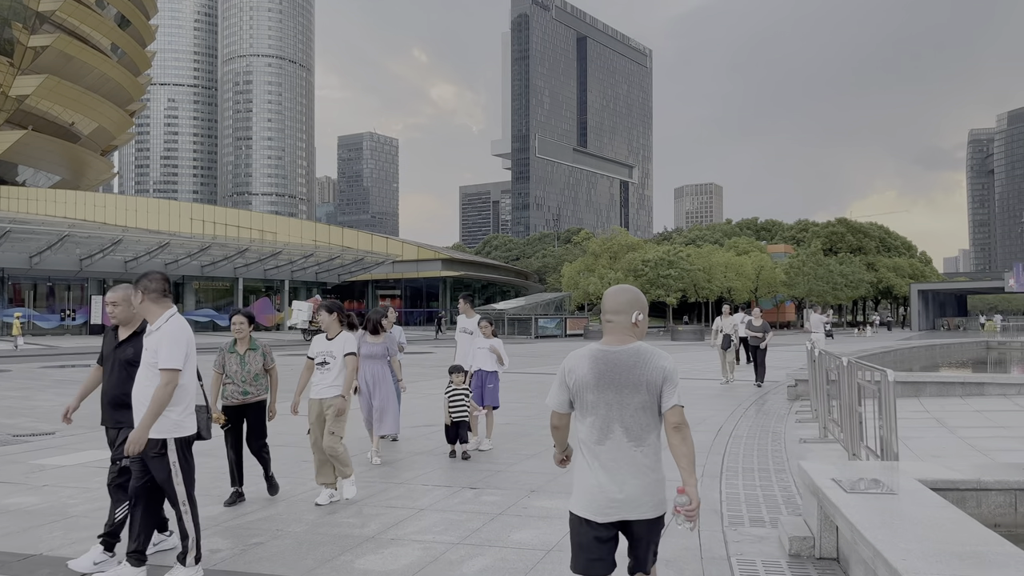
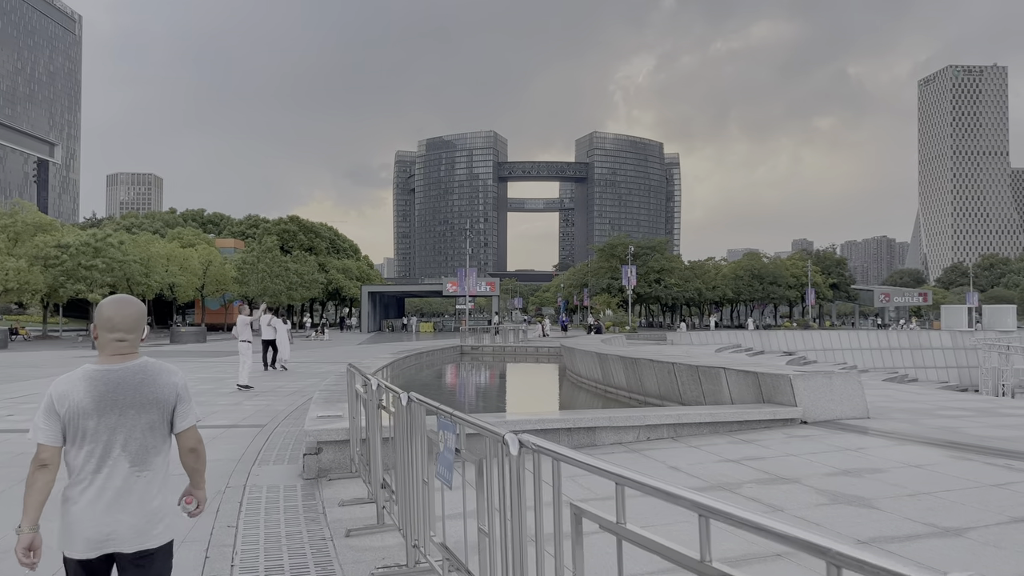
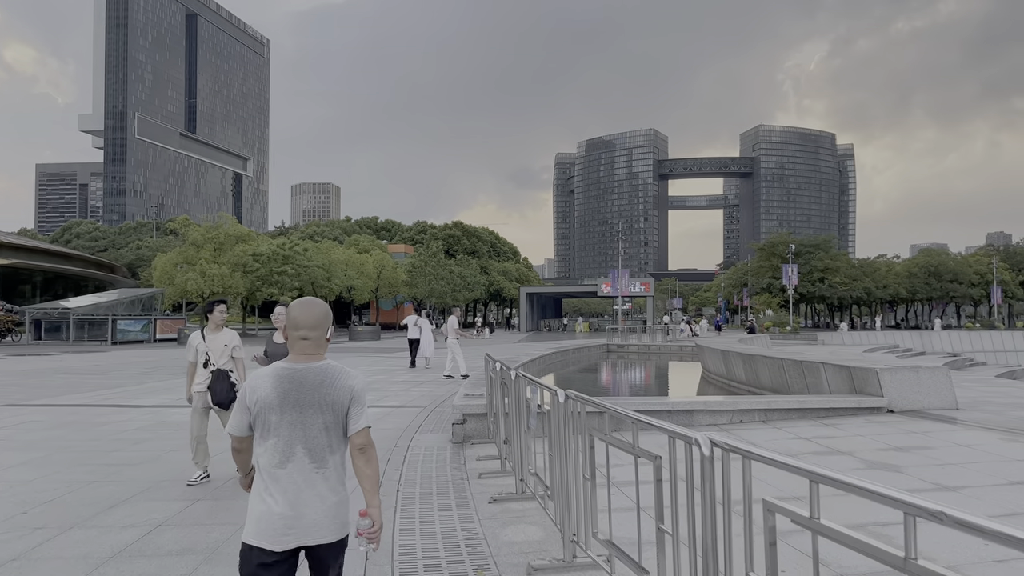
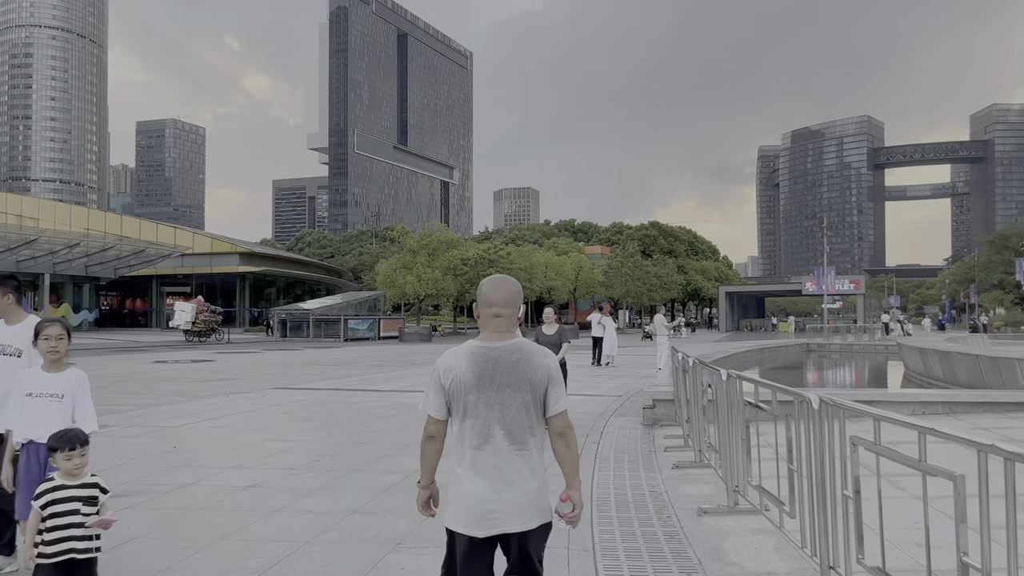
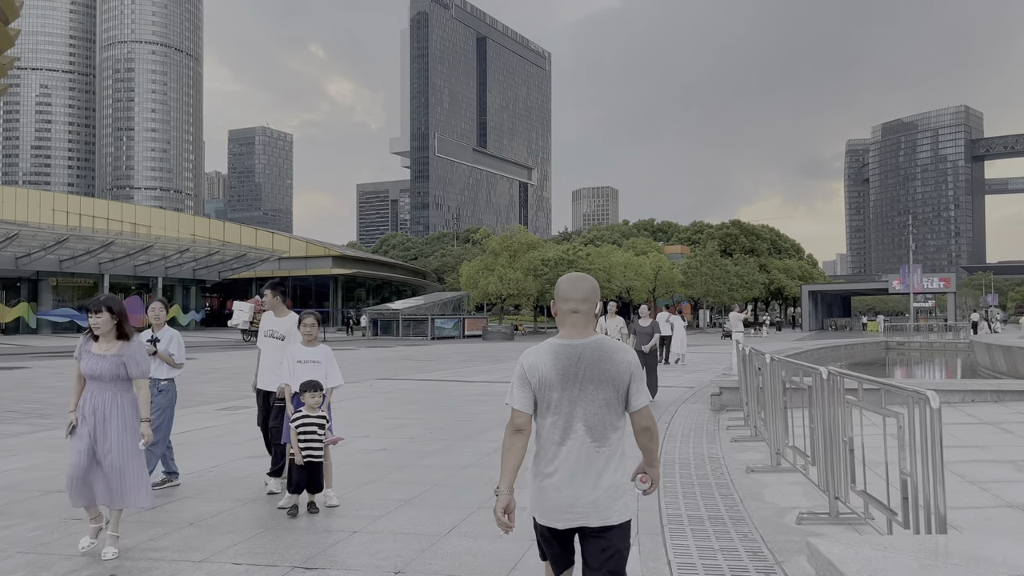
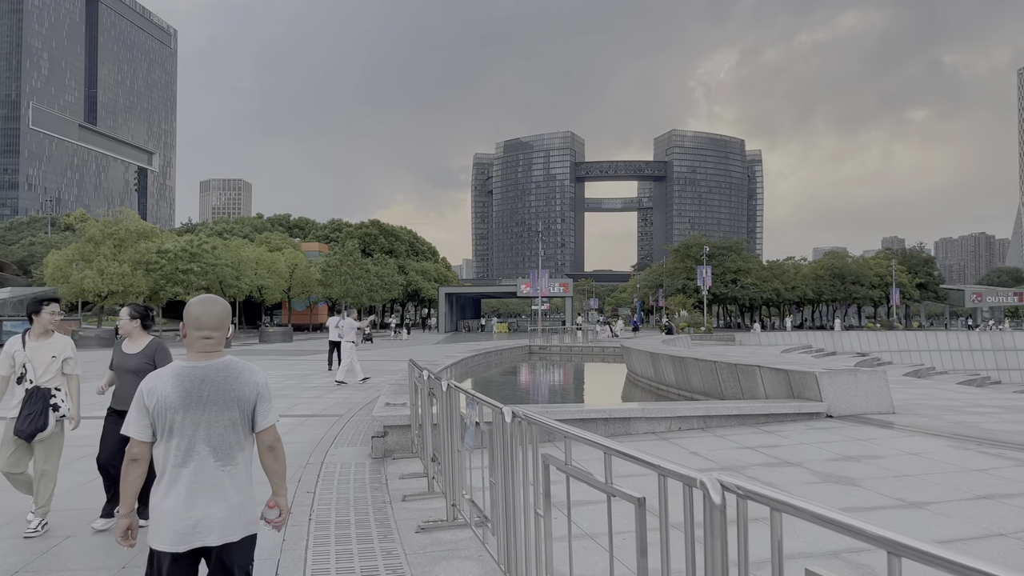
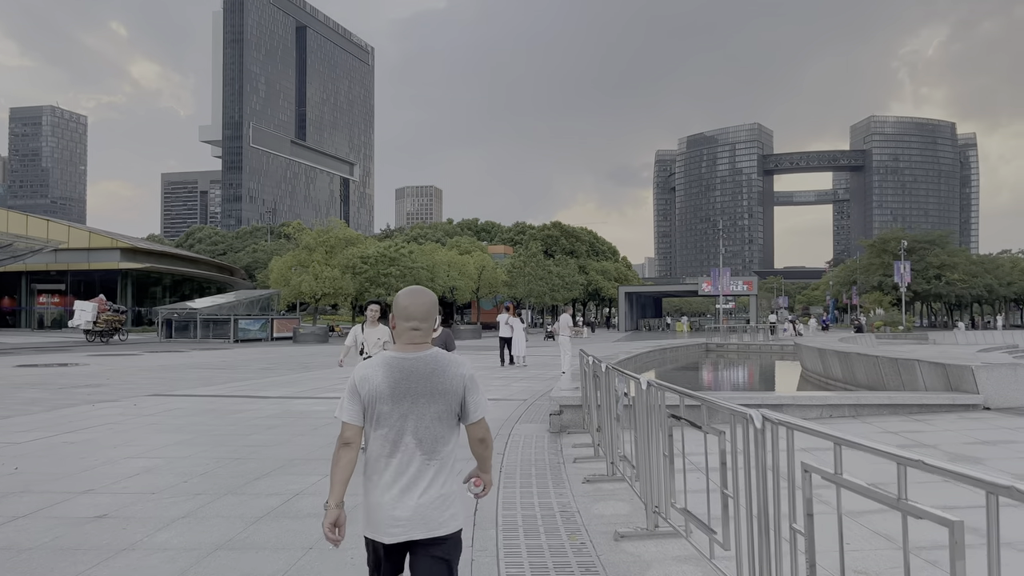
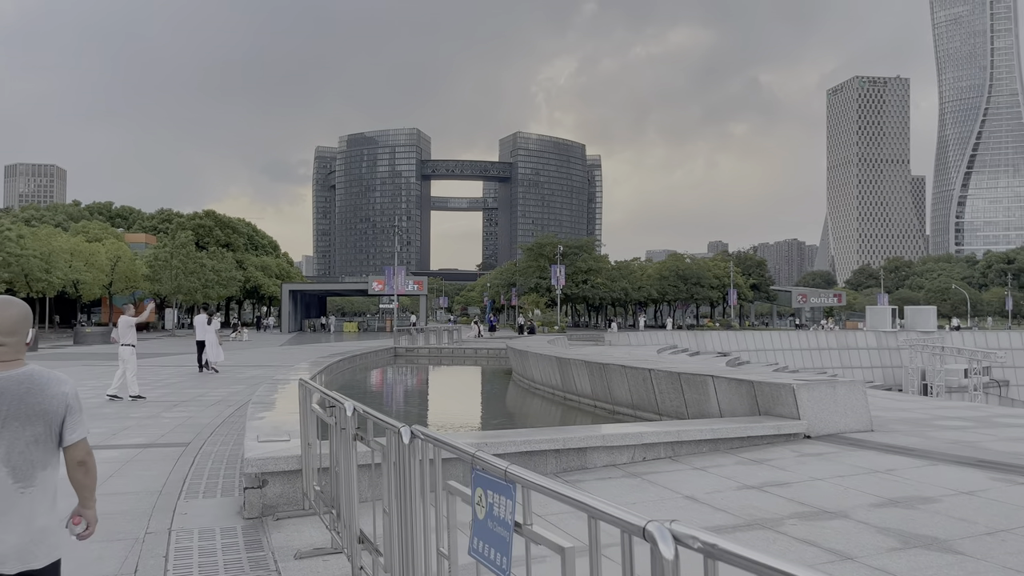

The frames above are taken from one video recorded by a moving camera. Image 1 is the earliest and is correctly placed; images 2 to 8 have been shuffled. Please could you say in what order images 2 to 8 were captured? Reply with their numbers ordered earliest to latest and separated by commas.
5, 4, 7, 3, 6, 2, 8
